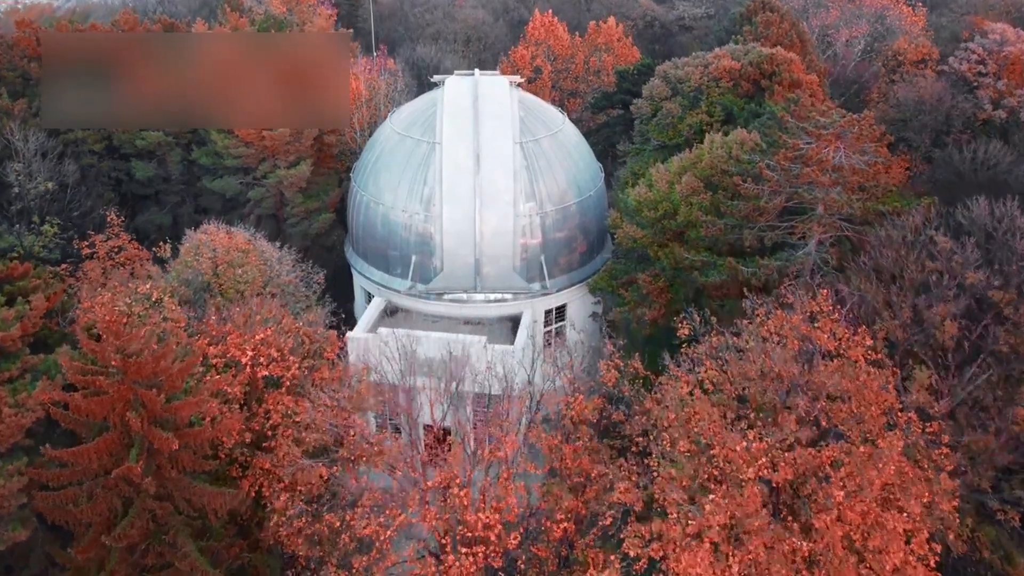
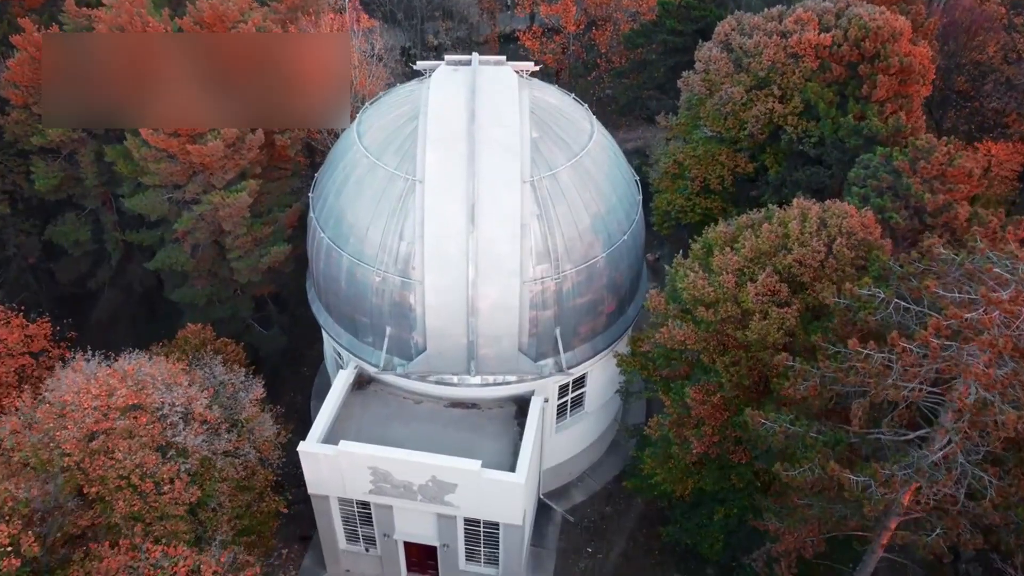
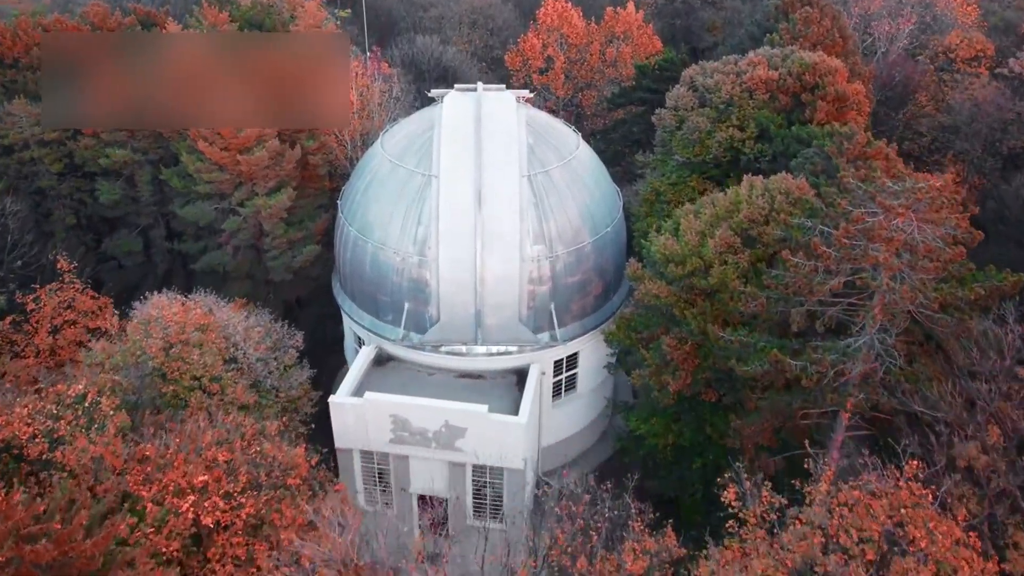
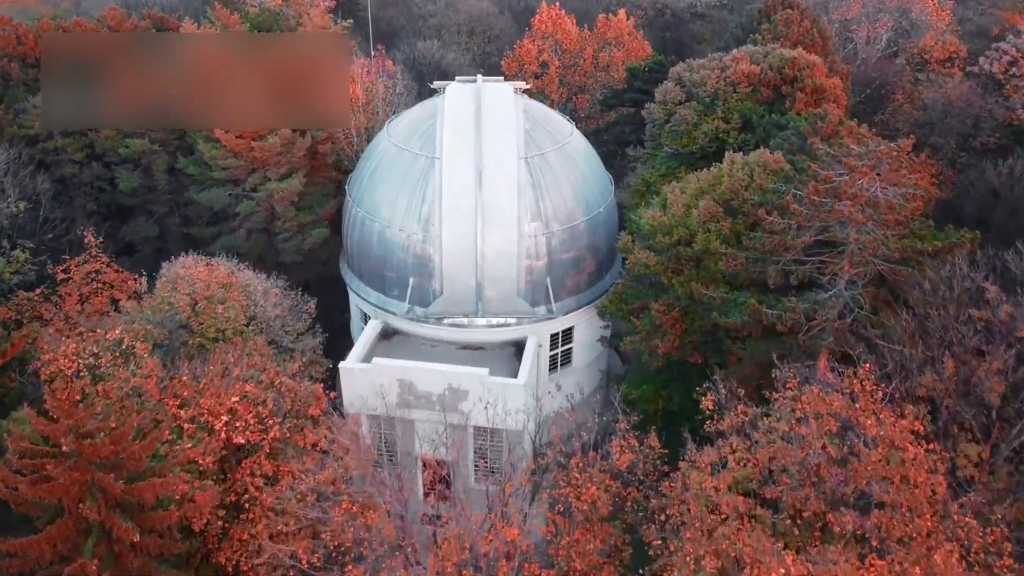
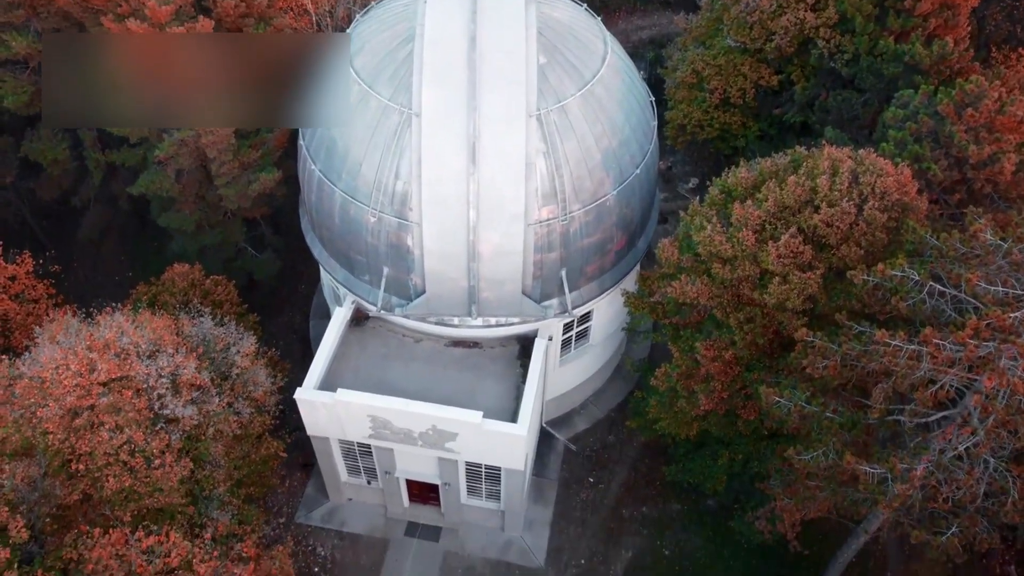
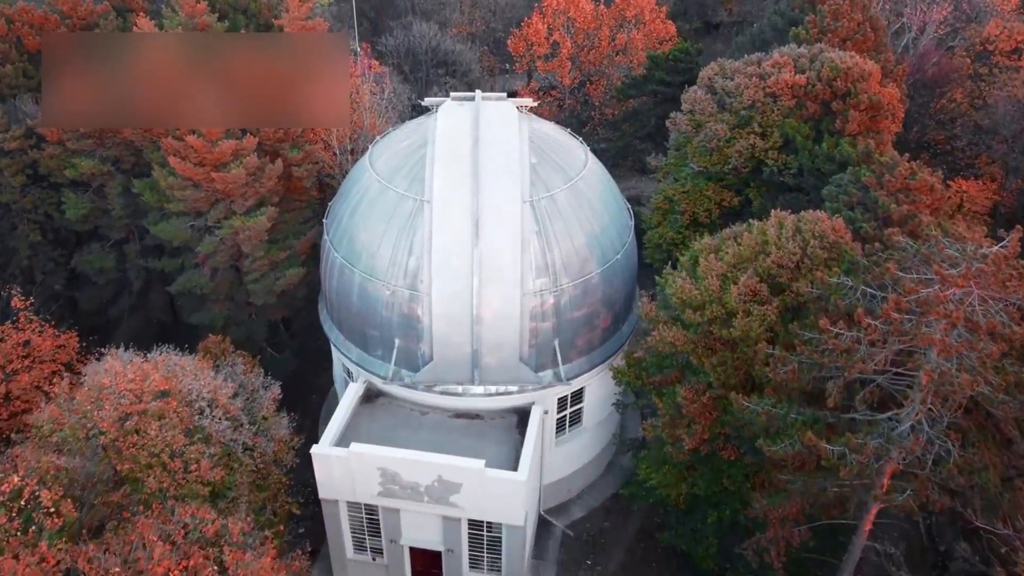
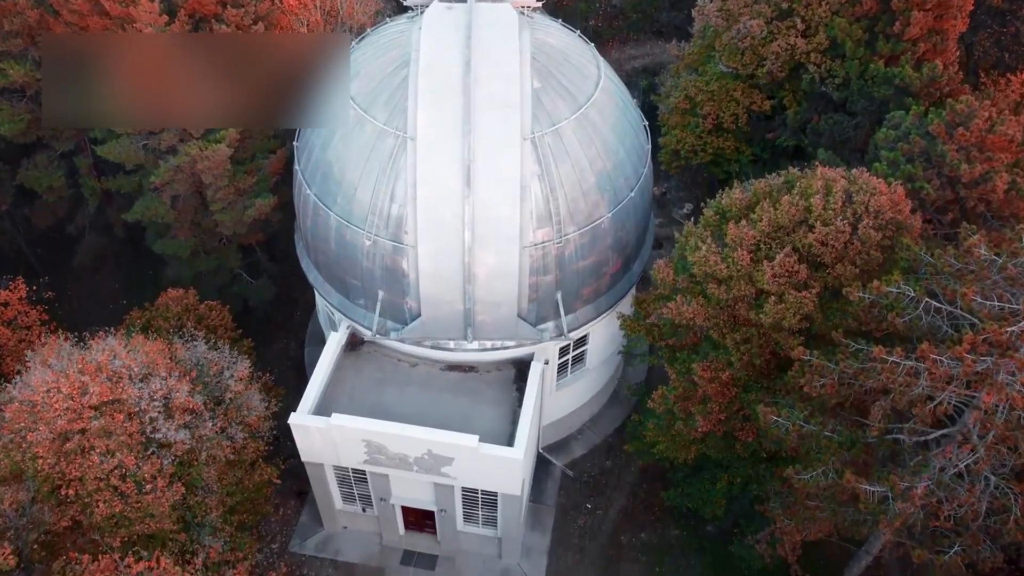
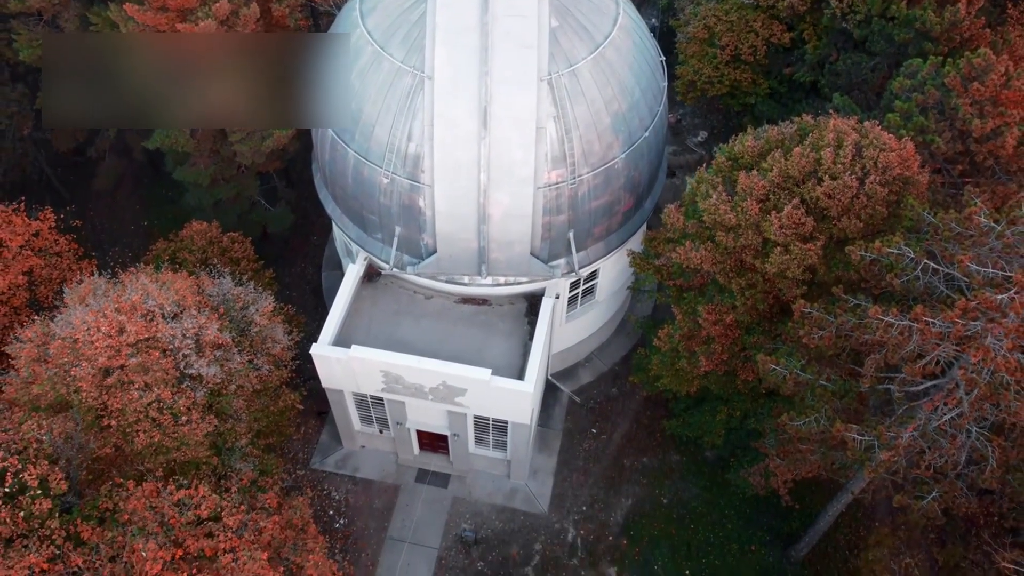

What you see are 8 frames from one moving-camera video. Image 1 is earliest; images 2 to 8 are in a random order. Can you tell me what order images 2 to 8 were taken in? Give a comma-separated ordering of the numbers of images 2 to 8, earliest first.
4, 3, 6, 2, 7, 5, 8
